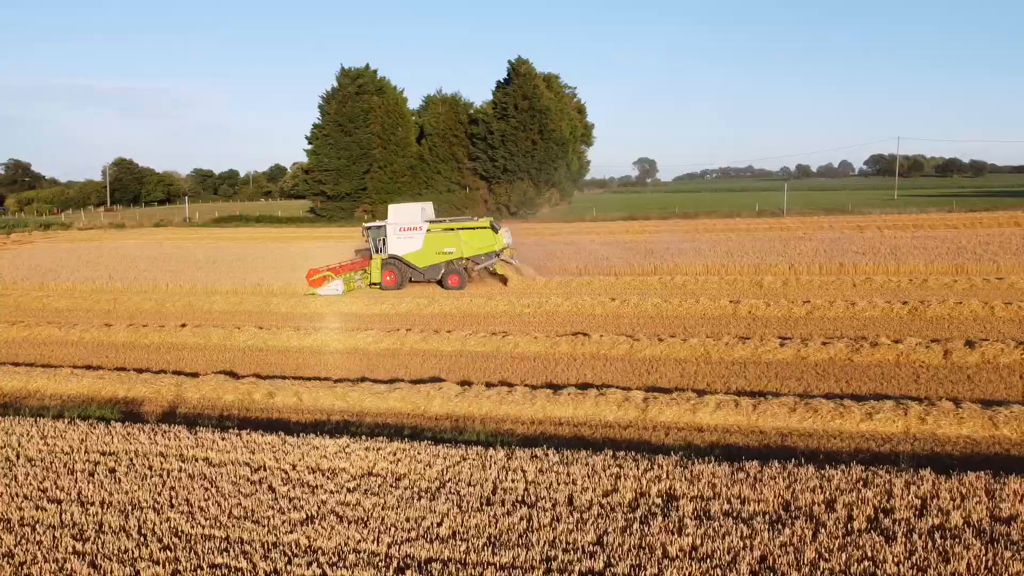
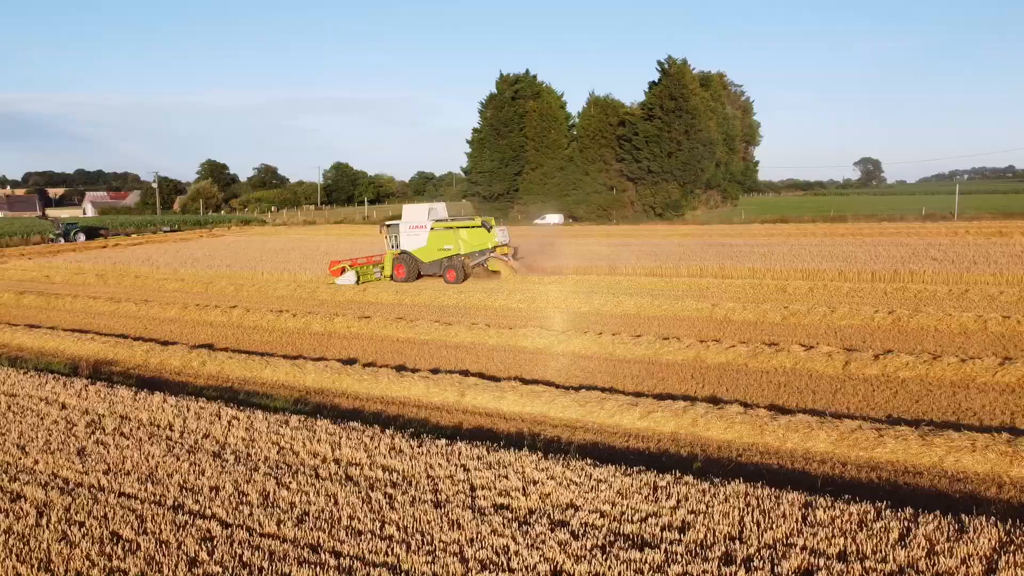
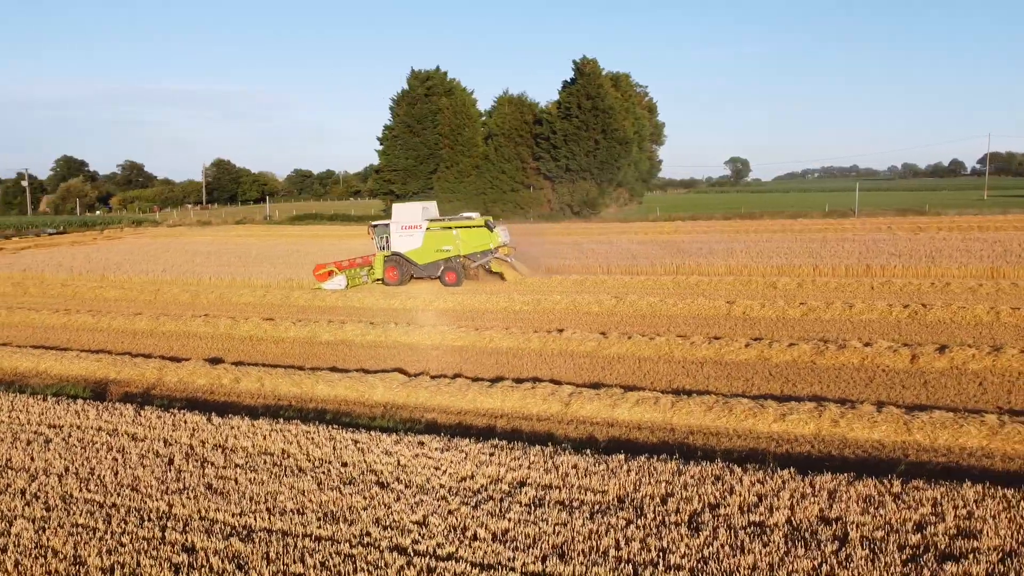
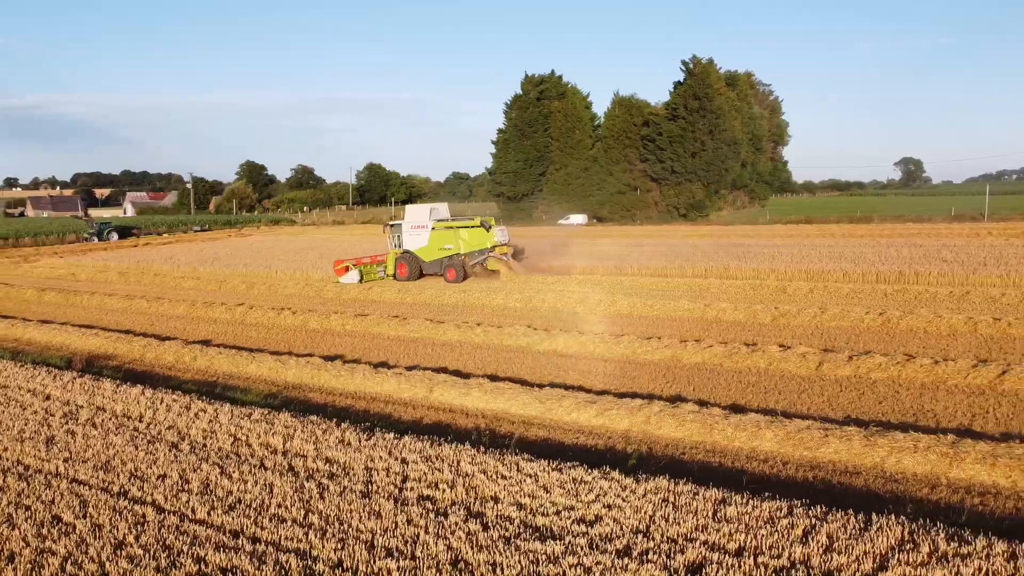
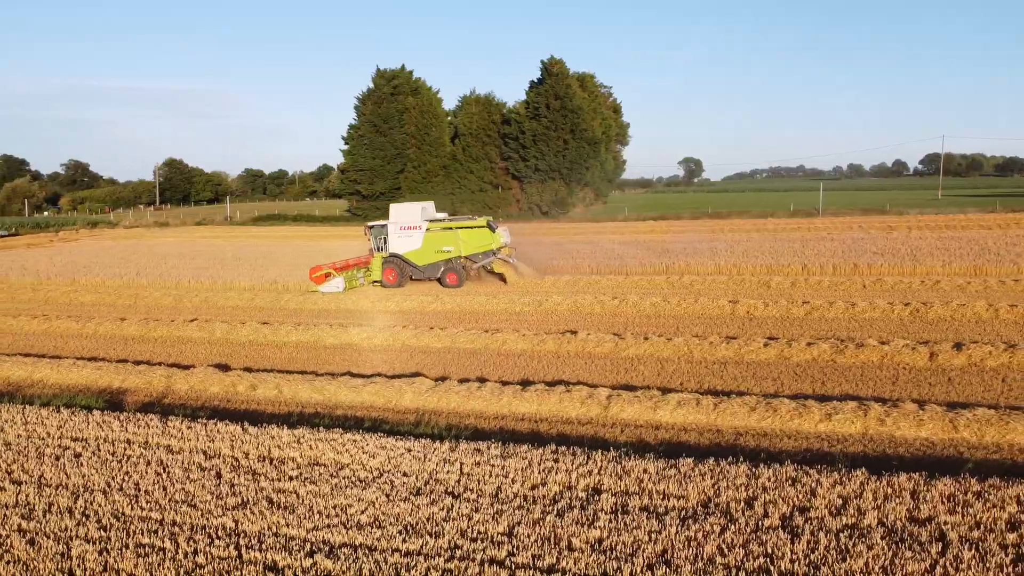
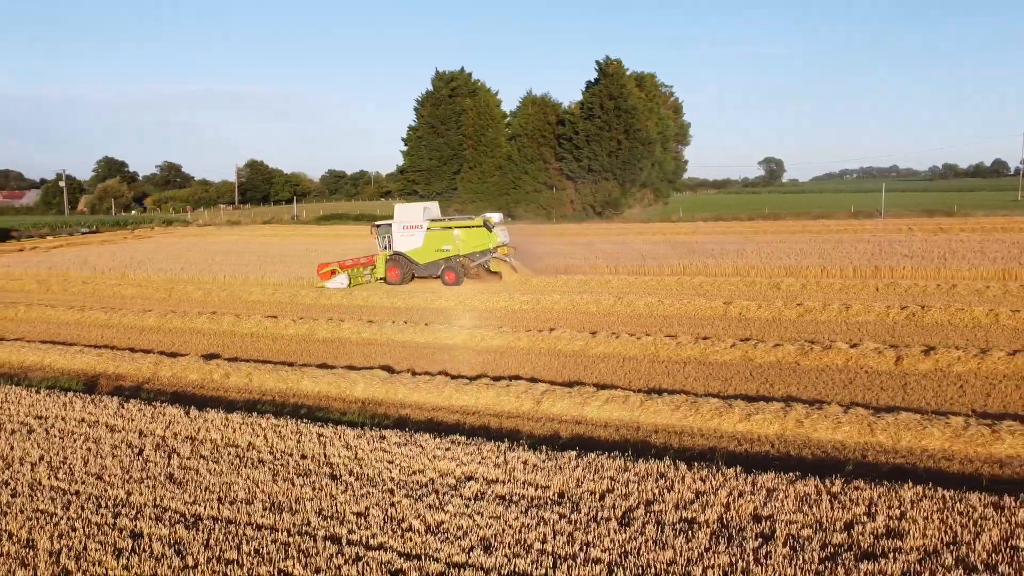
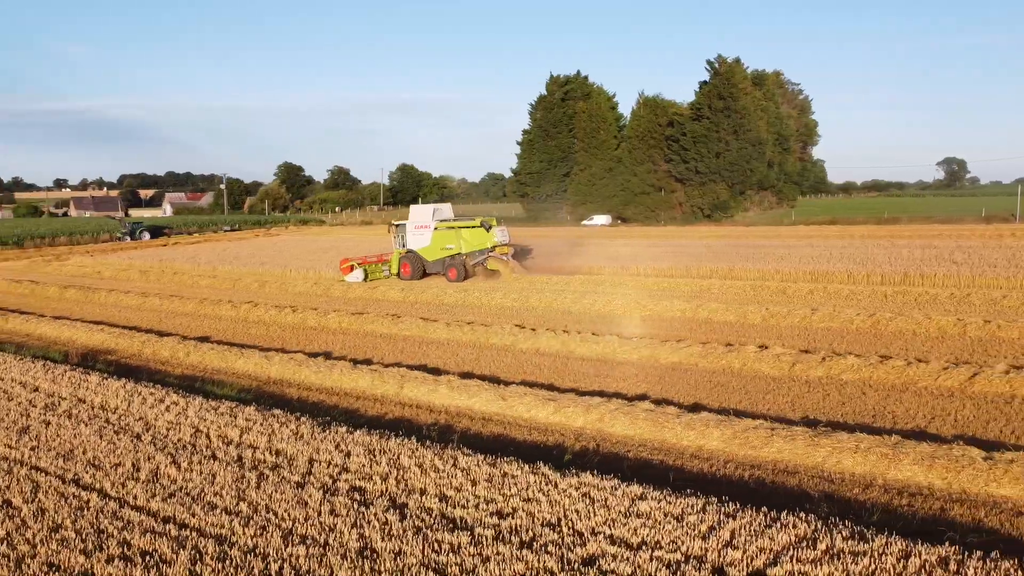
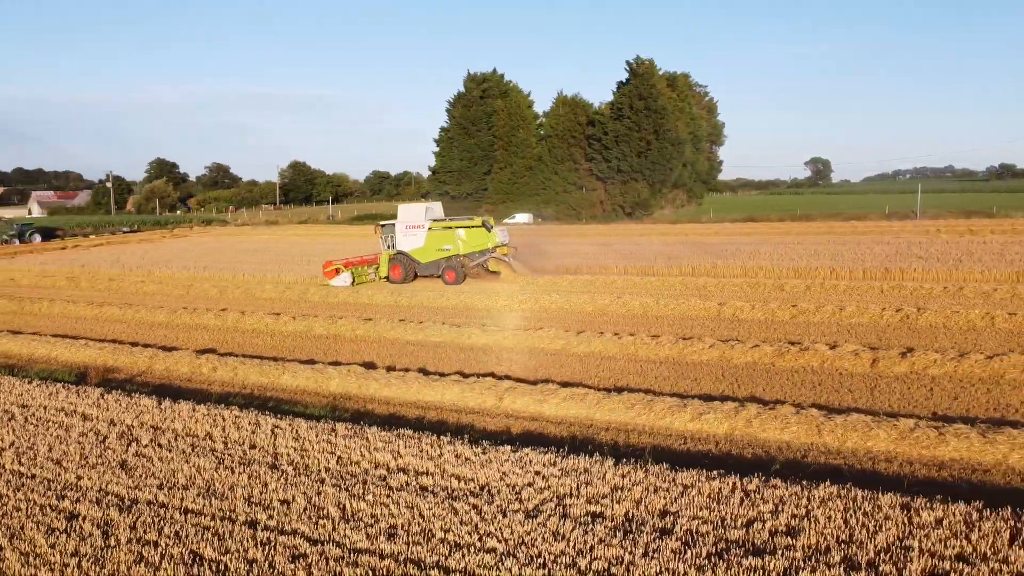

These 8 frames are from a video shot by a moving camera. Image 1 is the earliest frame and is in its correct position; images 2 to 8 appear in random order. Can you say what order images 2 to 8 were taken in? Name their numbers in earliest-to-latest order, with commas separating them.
5, 3, 6, 8, 2, 4, 7
